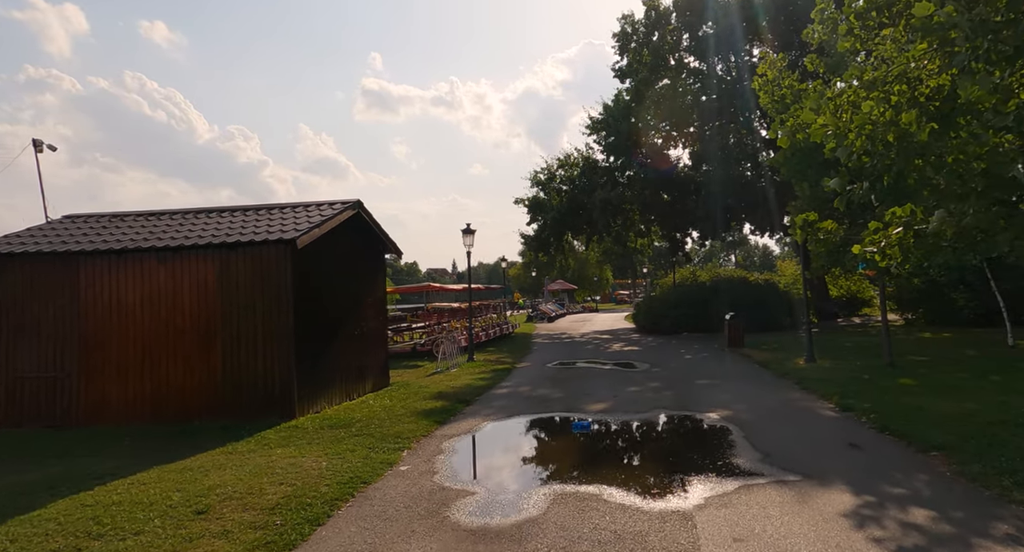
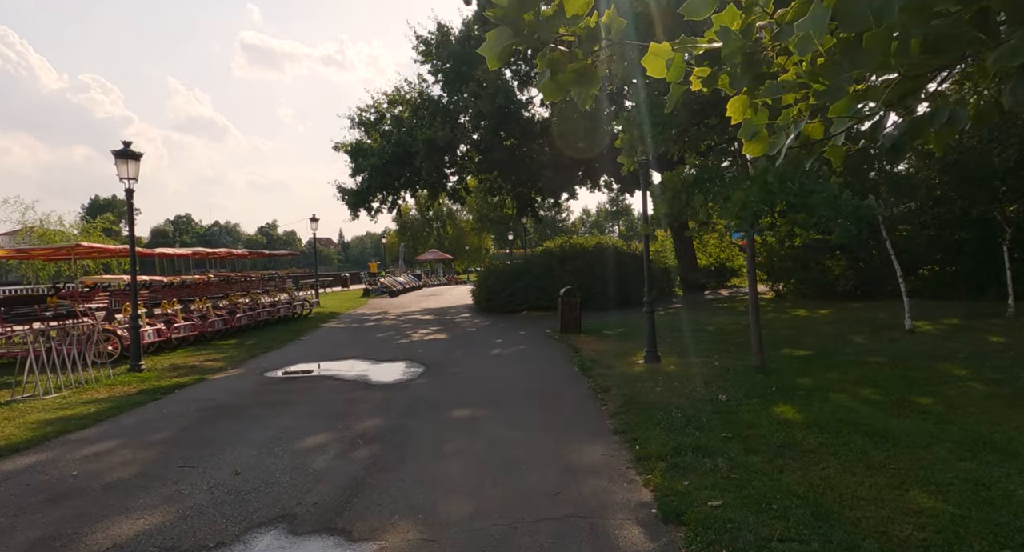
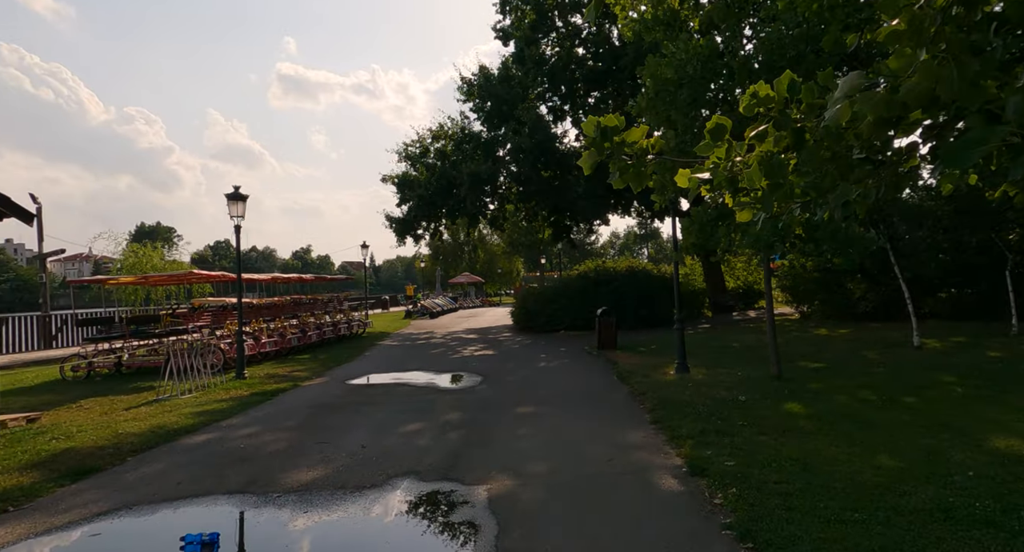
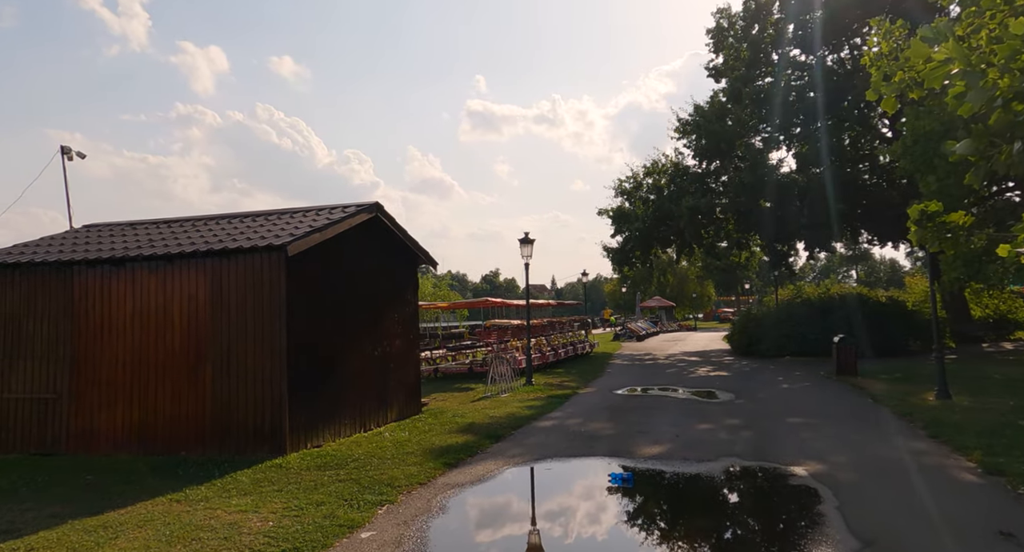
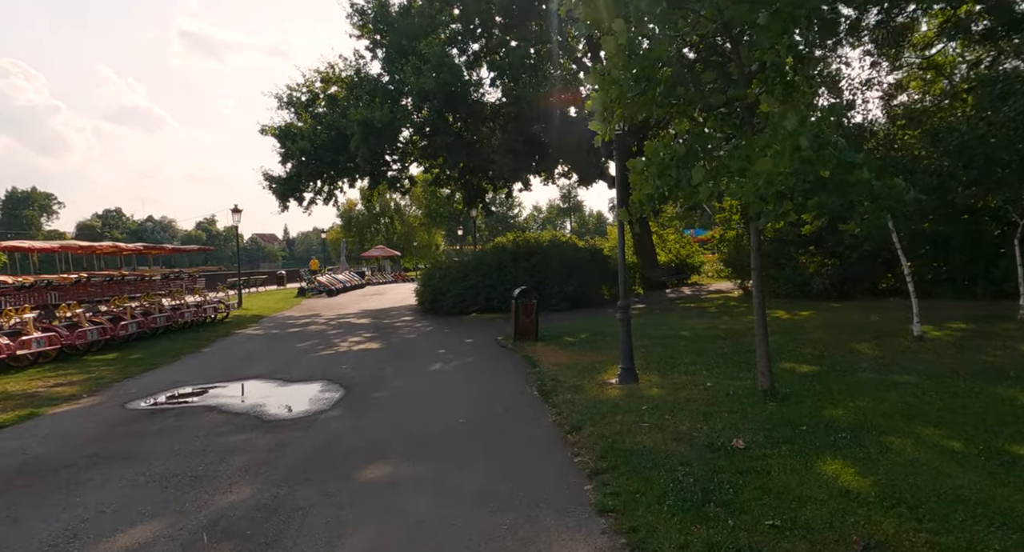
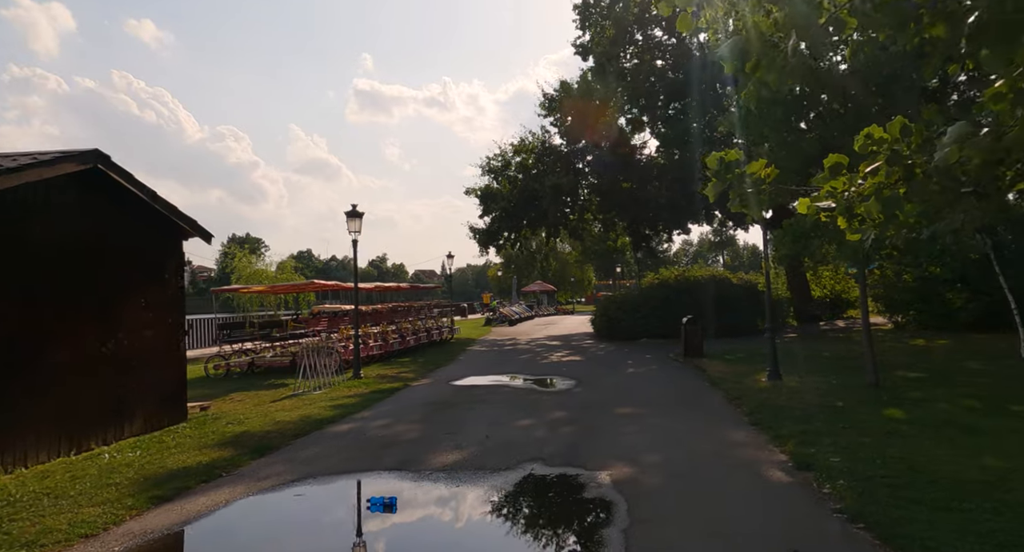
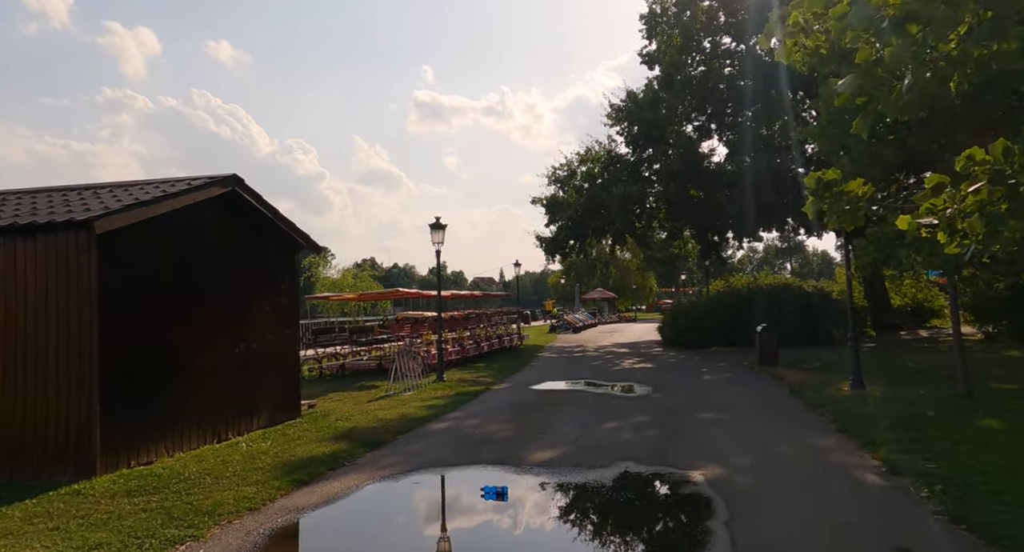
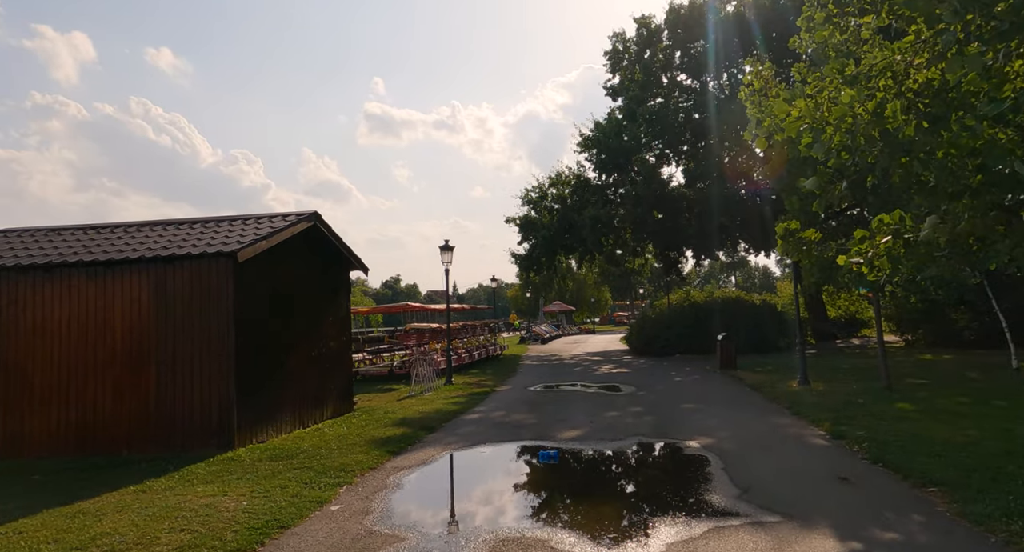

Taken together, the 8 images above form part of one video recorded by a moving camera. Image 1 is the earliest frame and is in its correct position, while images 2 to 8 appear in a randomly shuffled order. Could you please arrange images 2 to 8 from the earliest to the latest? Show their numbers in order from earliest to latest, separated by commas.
8, 4, 7, 6, 3, 2, 5
